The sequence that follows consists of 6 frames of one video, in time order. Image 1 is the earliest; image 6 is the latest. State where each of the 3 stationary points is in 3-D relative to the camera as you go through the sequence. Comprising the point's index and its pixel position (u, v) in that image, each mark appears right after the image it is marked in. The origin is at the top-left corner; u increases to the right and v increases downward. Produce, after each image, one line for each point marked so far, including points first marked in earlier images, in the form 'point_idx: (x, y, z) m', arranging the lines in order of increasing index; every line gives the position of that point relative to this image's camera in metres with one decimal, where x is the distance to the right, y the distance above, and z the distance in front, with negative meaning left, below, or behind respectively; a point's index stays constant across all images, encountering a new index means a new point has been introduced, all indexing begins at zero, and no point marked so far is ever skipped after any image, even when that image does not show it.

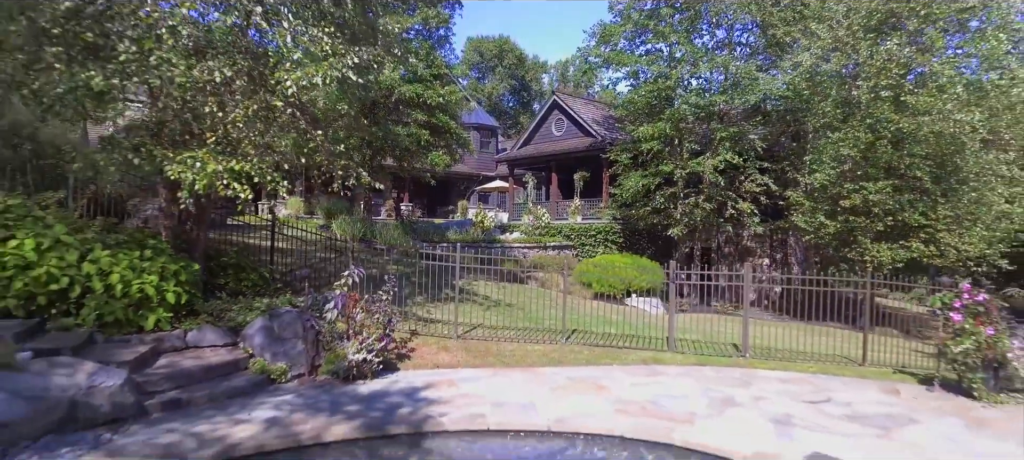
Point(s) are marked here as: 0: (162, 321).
0: (-5.5, -1.4, +7.2) m
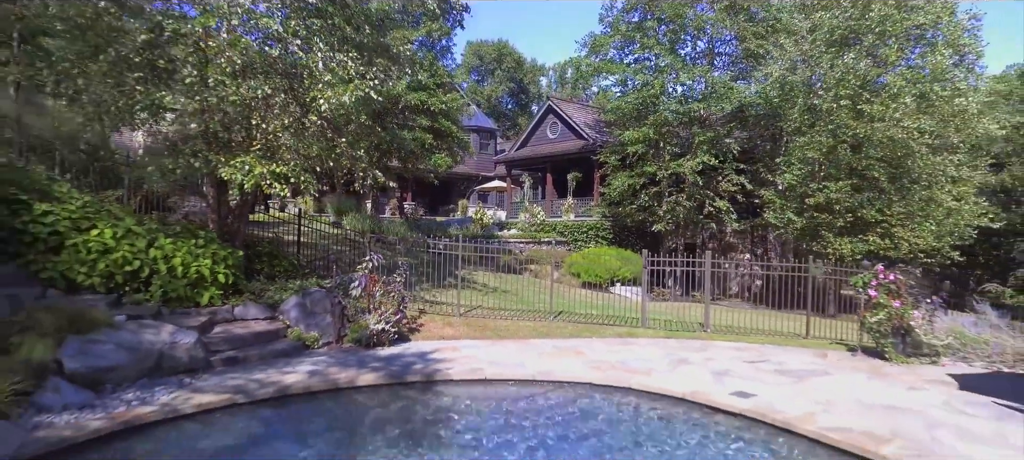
0: (-5.7, -1.3, +8.6) m
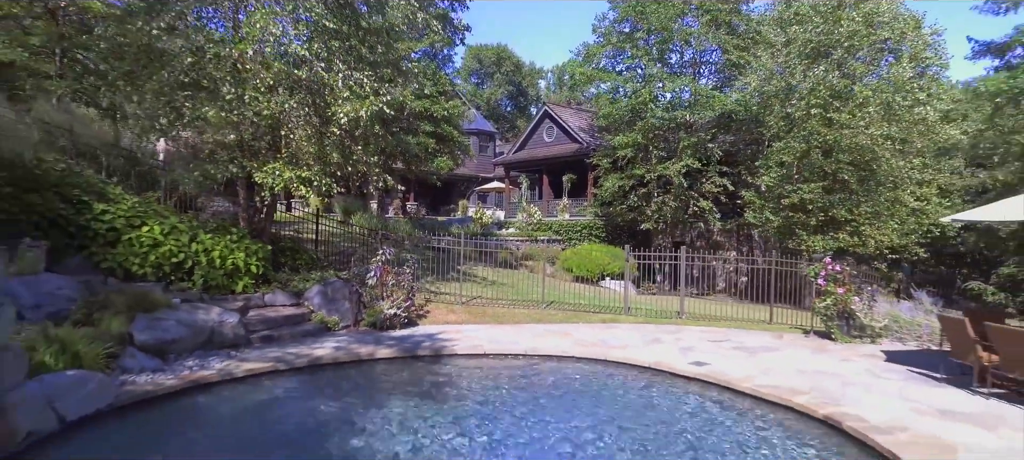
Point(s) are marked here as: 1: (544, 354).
0: (-5.7, -1.2, +9.8) m
1: (+0.6, -2.3, +8.2) m
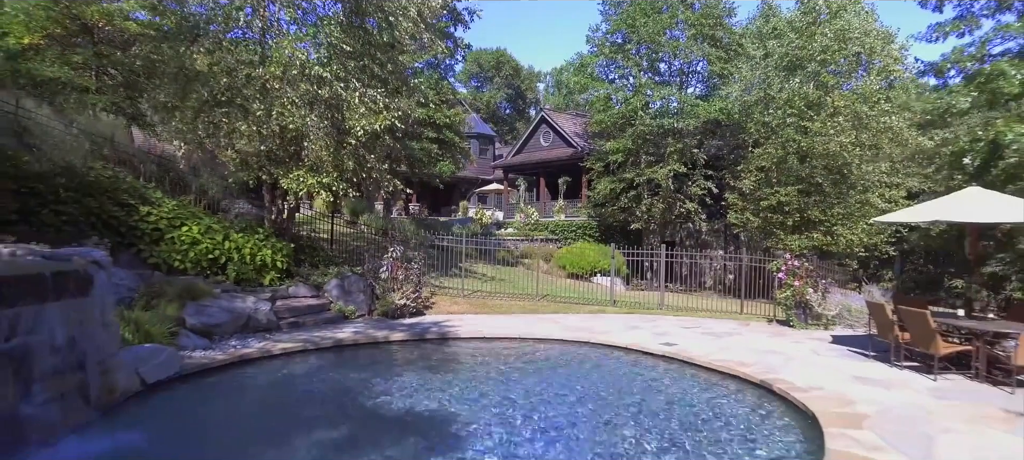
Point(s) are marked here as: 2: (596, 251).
0: (-5.8, -1.2, +11.1) m
1: (+0.5, -2.3, +9.5) m
2: (+3.4, -0.9, +18.4) m
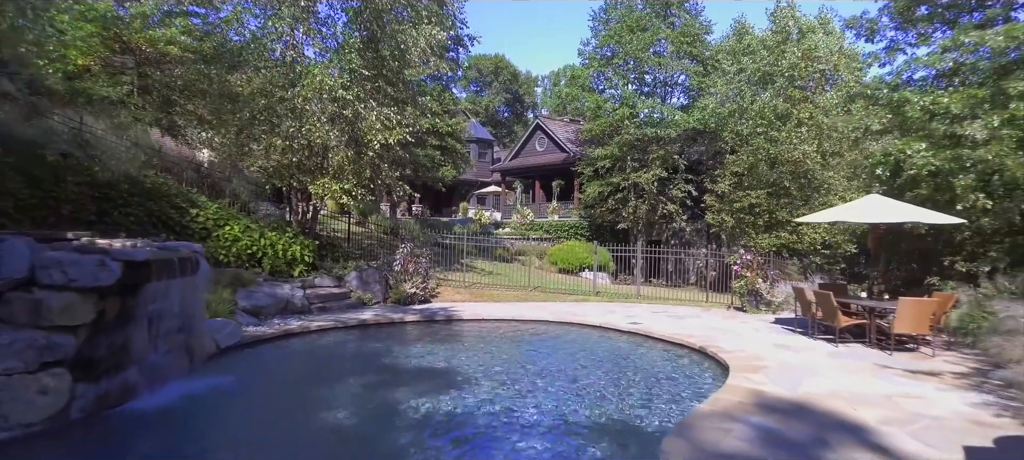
0: (-6.0, -1.2, +12.9) m
1: (+0.4, -2.2, +11.3) m
2: (+3.2, -0.9, +20.2) m
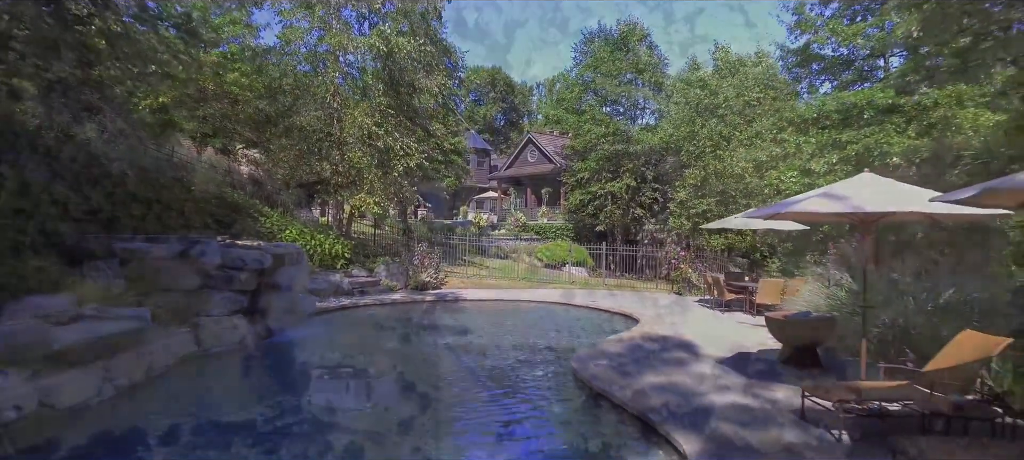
0: (-6.3, -1.3, +16.7) m
1: (+0.1, -2.3, +15.2) m
2: (+2.9, -0.9, +24.1) m
